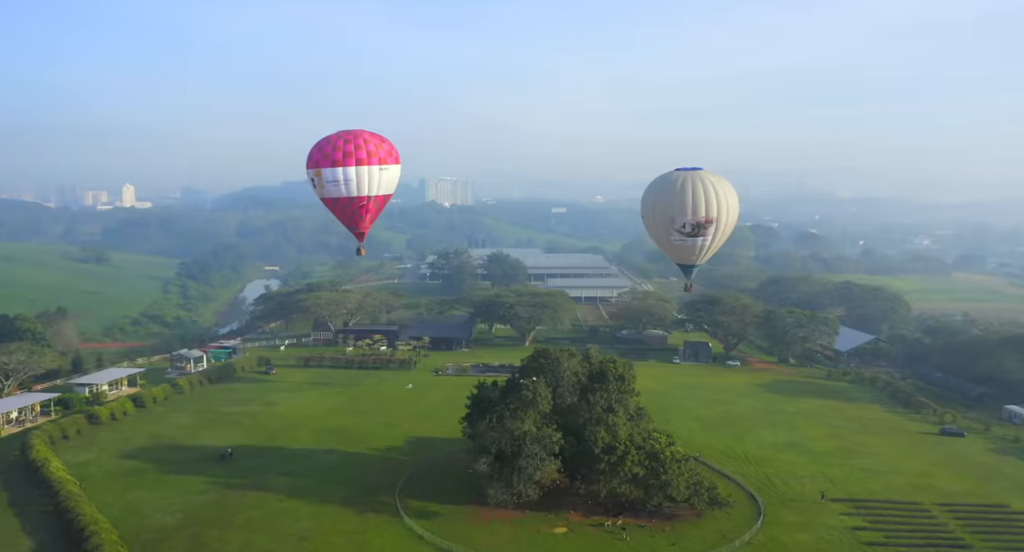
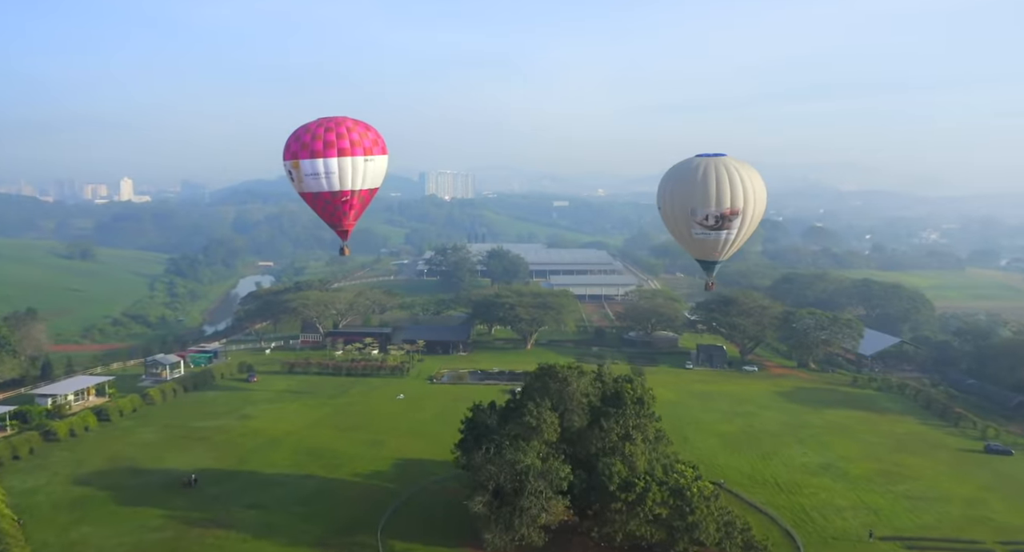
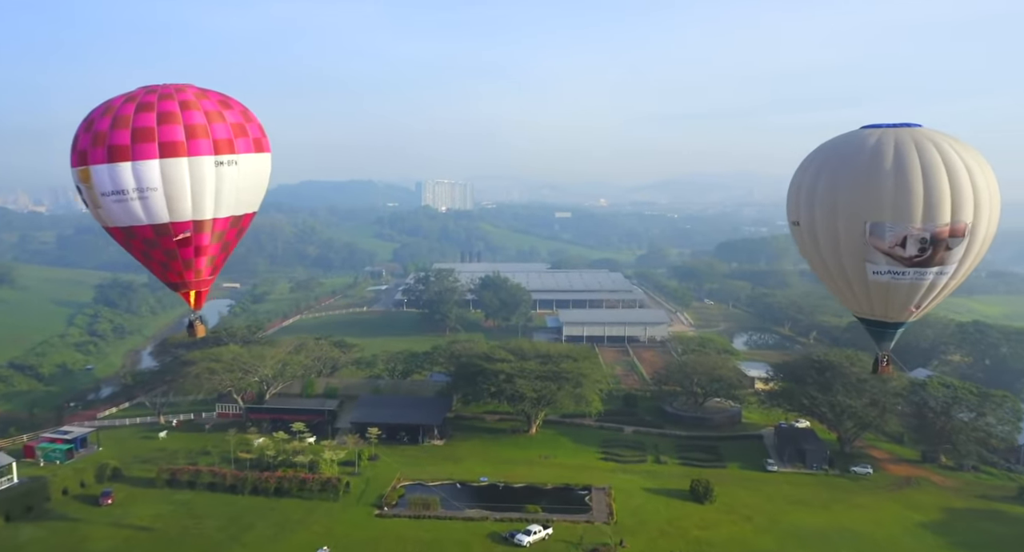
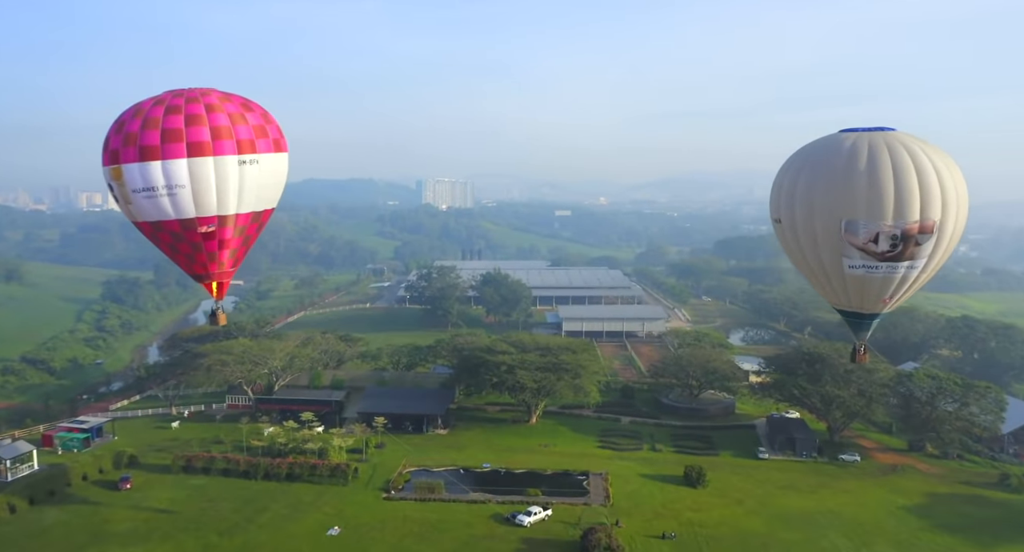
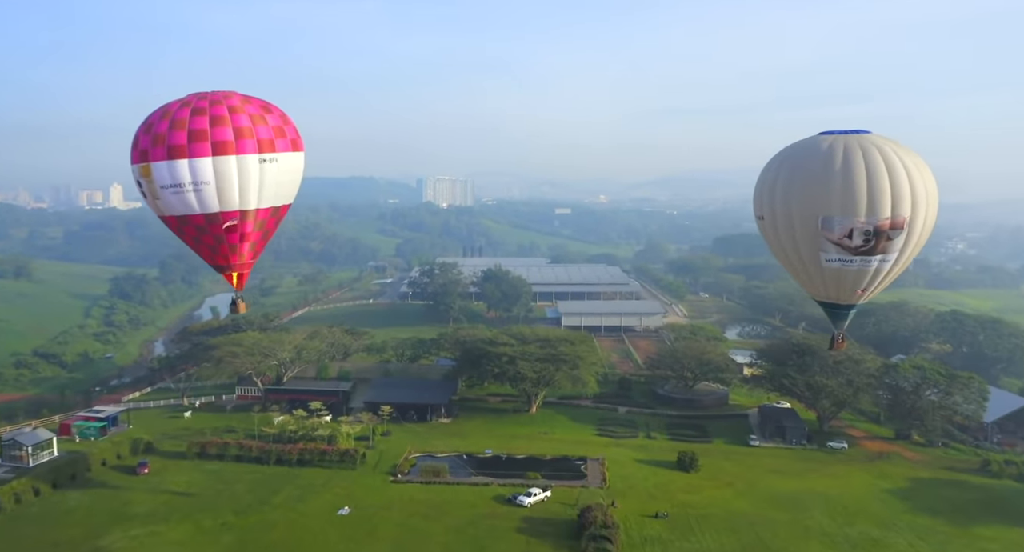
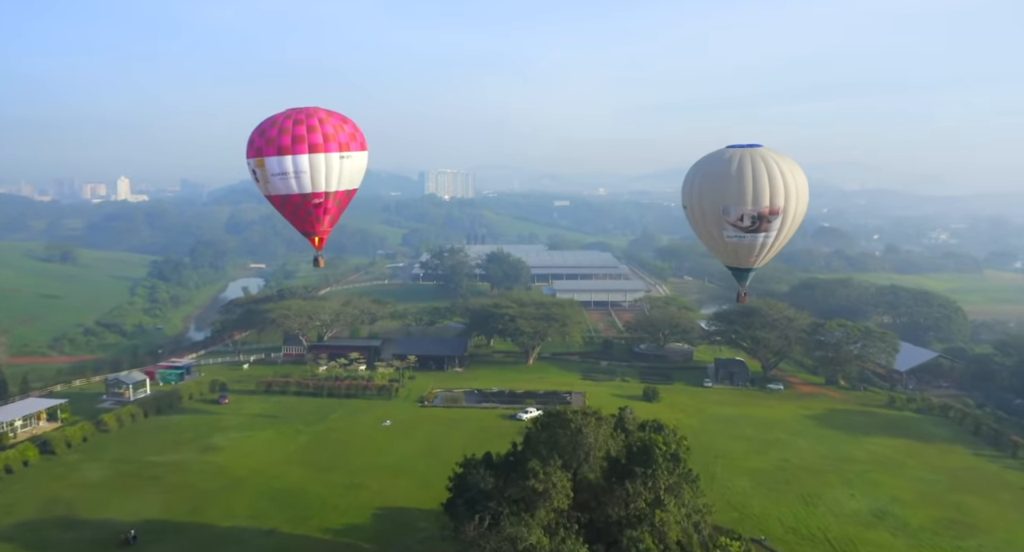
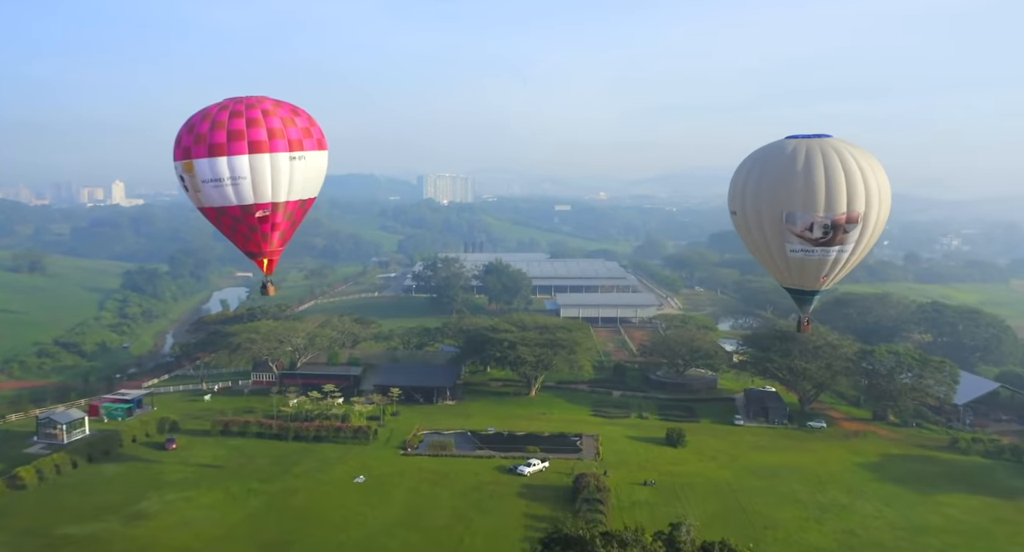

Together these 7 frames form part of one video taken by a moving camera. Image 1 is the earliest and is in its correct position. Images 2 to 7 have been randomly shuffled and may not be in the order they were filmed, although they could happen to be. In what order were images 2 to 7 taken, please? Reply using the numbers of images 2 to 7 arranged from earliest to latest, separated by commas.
2, 6, 7, 5, 4, 3
